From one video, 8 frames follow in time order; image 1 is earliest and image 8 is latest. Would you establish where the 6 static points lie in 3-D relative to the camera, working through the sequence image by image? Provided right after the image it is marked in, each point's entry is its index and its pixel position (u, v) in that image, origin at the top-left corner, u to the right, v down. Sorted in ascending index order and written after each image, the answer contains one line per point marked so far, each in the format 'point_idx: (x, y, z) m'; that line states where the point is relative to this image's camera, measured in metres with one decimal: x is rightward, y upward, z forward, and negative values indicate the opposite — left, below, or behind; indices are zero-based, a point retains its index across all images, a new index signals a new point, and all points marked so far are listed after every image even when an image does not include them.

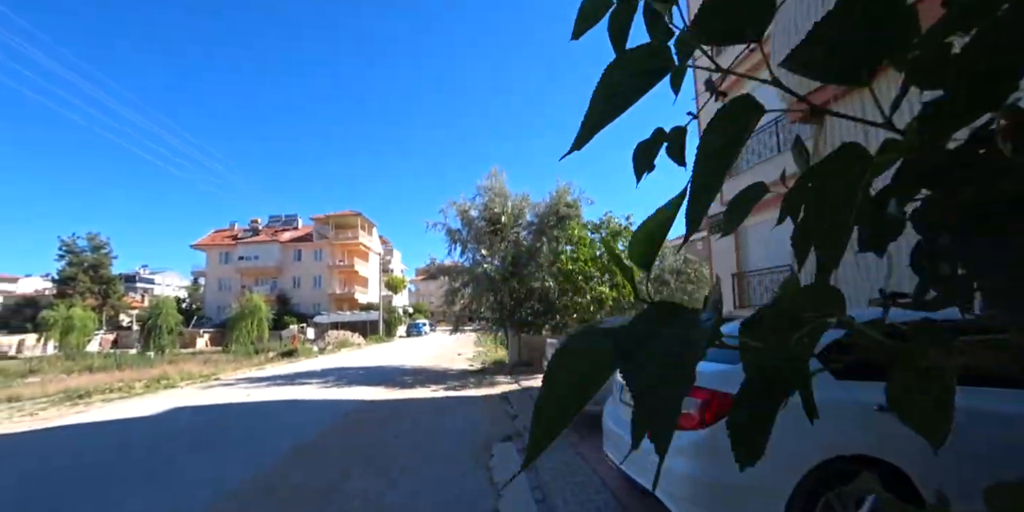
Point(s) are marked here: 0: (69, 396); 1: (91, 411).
0: (-11.4, -3.6, +9.9) m
1: (-8.8, -3.3, +8.1) m
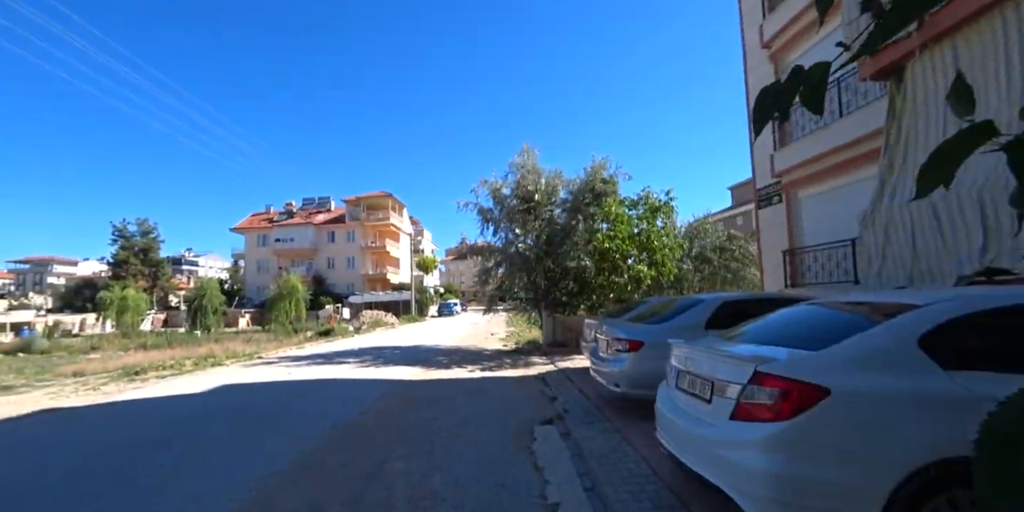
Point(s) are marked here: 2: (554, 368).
0: (-10.4, -3.1, +10.5) m
1: (-8.0, -2.9, +8.5) m
2: (+1.2, -2.8, +9.7) m
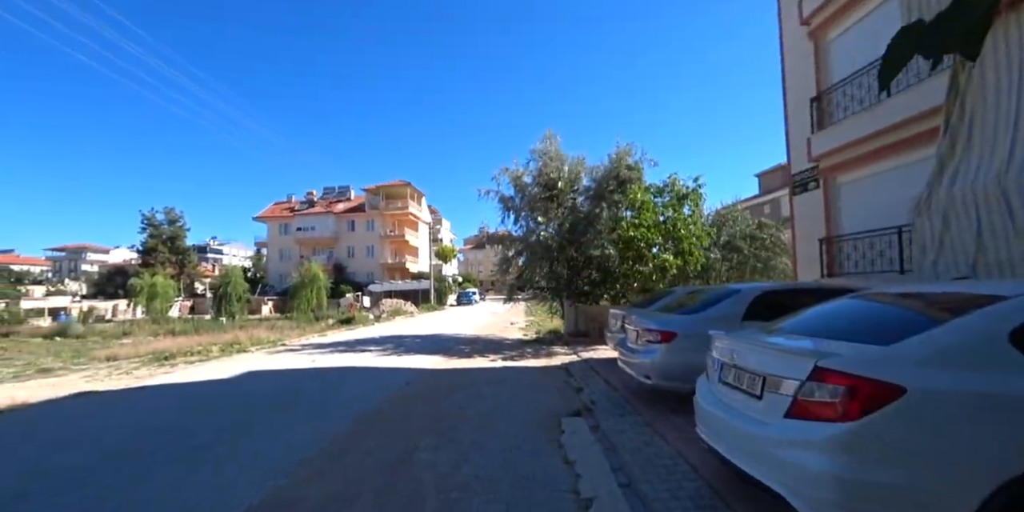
0: (-9.9, -2.8, +10.8) m
1: (-7.5, -2.6, +8.7) m
2: (+1.7, -2.5, +9.5) m
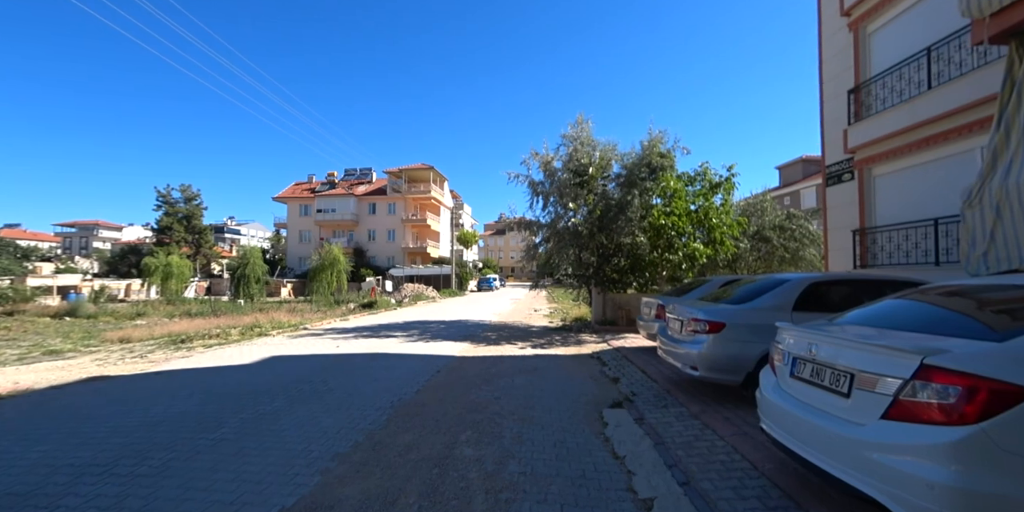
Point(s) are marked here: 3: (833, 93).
0: (-9.3, -2.3, +10.8) m
1: (-7.0, -2.2, +8.6) m
2: (+2.3, -2.2, +9.3) m
3: (+9.2, +4.7, +11.2) m
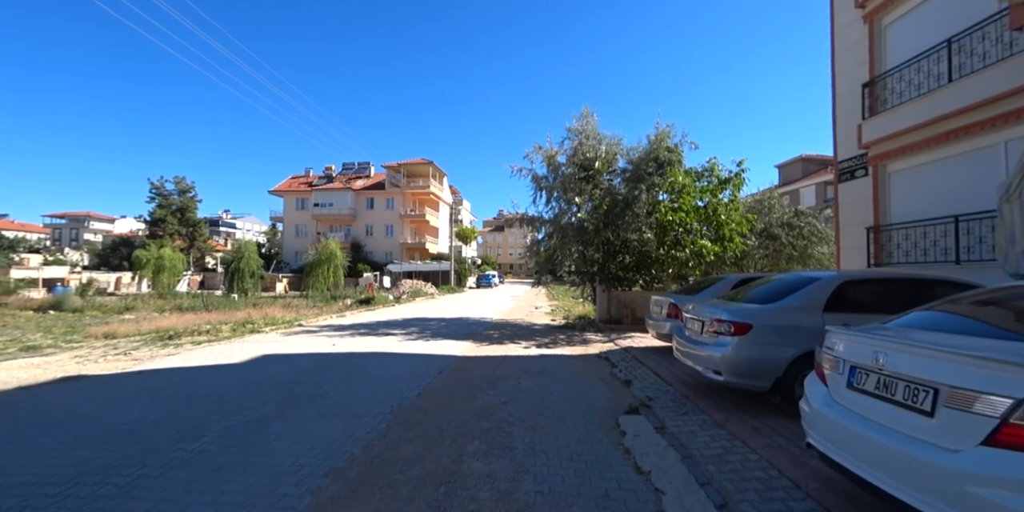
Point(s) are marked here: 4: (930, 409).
0: (-9.2, -2.1, +10.4) m
1: (-6.9, -2.1, +8.2) m
2: (+2.4, -2.1, +9.0) m
3: (+9.3, +4.7, +10.9) m
4: (+2.3, -0.8, +2.2) m
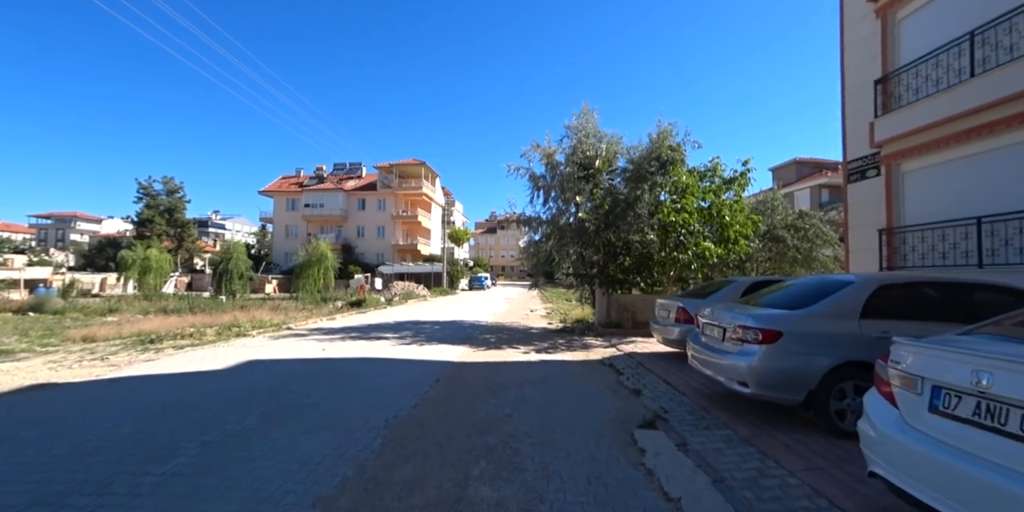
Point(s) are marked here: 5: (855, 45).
0: (-9.2, -2.1, +9.8) m
1: (-6.9, -2.0, +7.7) m
2: (+2.4, -2.1, +8.6) m
3: (+9.3, +4.6, +10.6) m
4: (+2.4, -0.8, +1.8) m
5: (+9.3, +5.7, +10.7) m
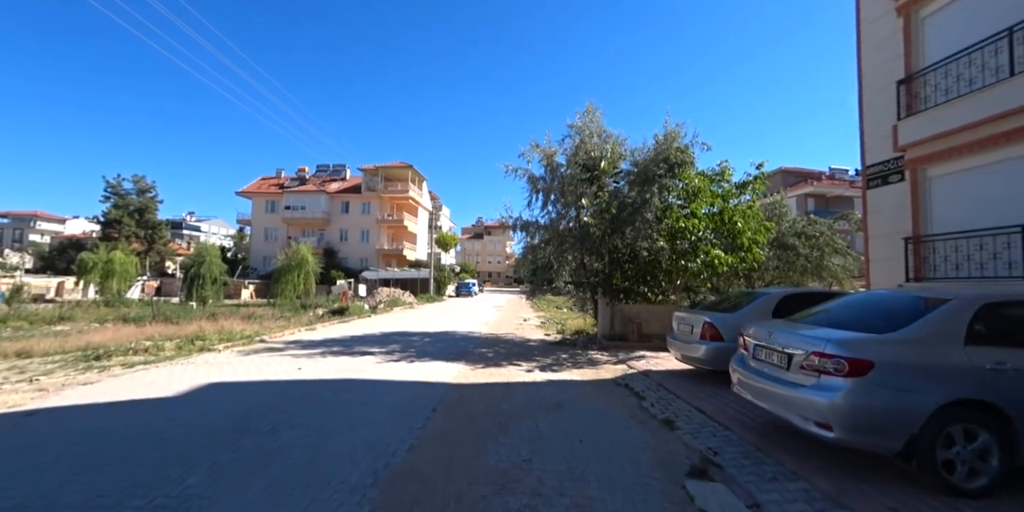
0: (-9.2, -2.1, +8.6) m
1: (-6.8, -2.1, +6.6) m
2: (+2.4, -2.3, +7.8) m
3: (+9.3, +4.4, +10.1) m
4: (+2.7, -0.9, +1.0) m
5: (+9.3, +5.5, +10.2) m
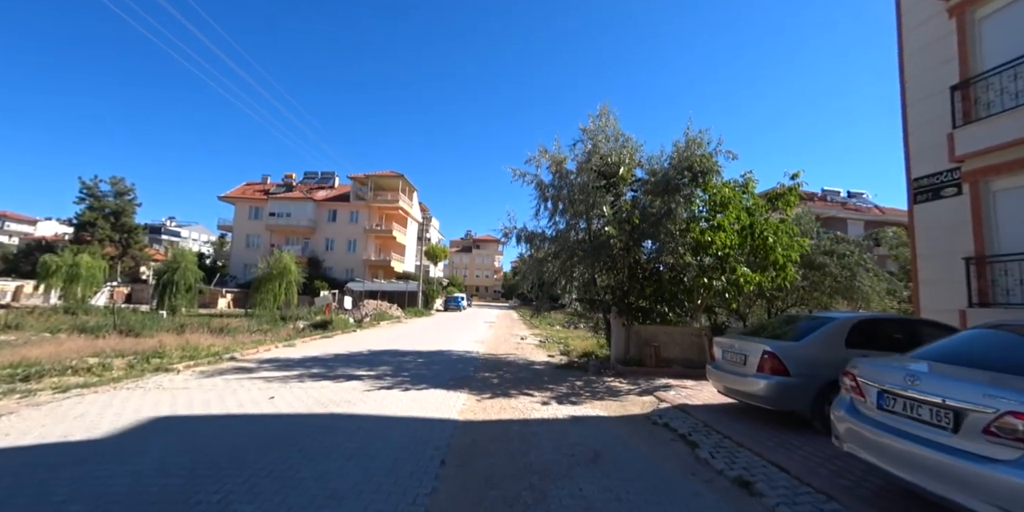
0: (-8.9, -2.1, +7.3) m
1: (-6.5, -2.0, +5.3) m
2: (+2.7, -2.5, +6.6) m
3: (+9.7, +3.9, +9.4) m
4: (+3.2, -0.9, -0.1) m
5: (+9.8, +4.9, +9.5) m
